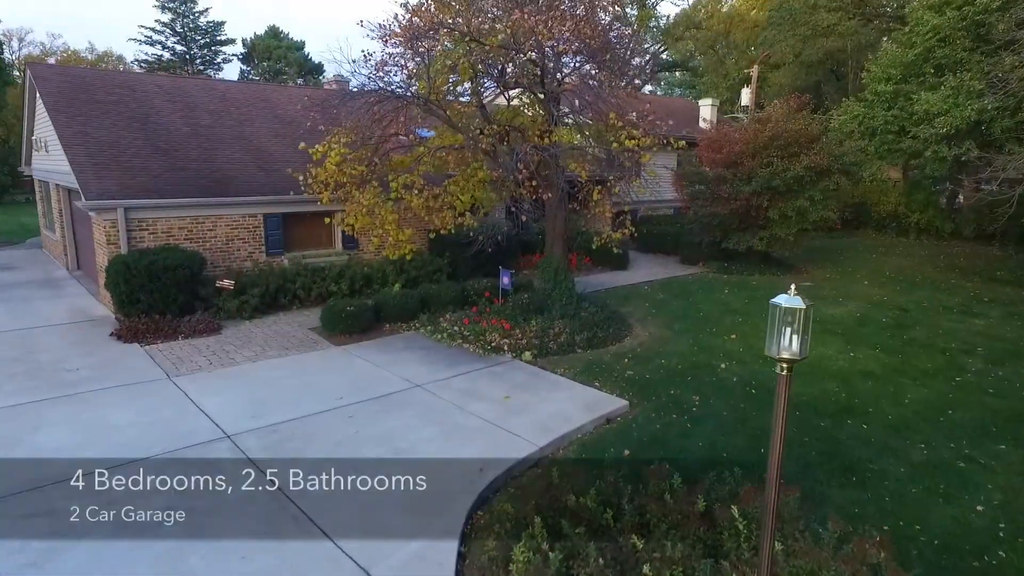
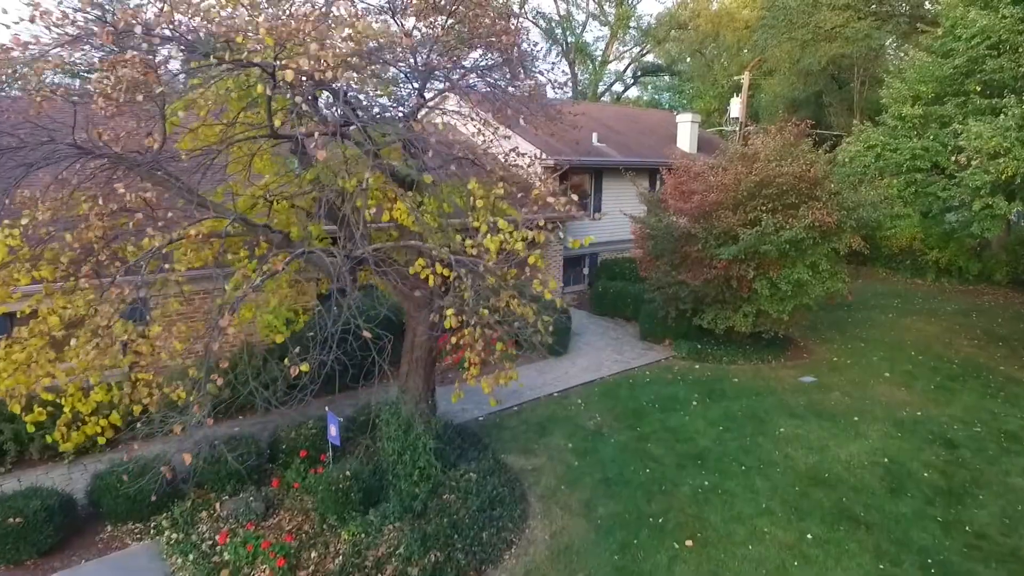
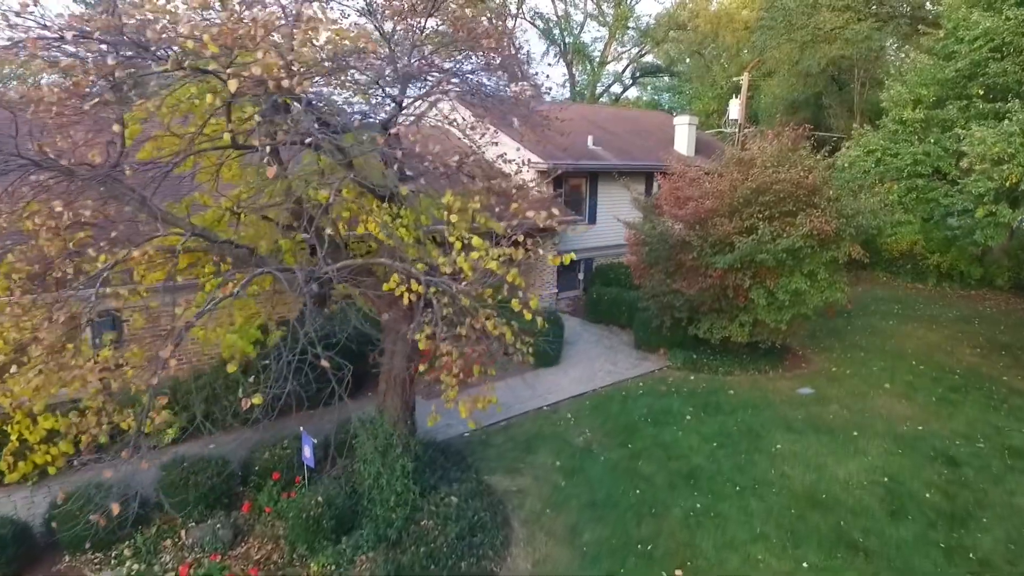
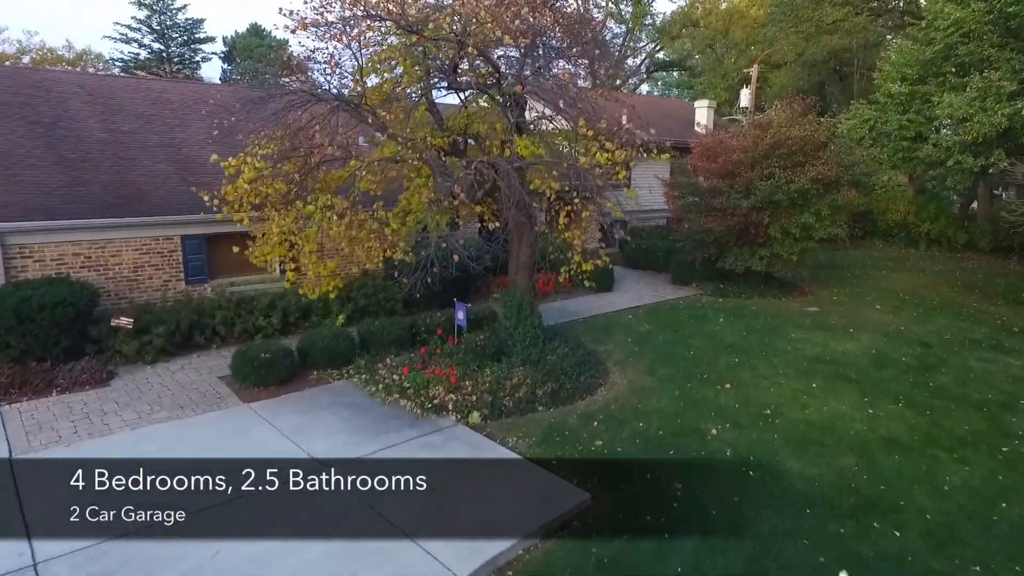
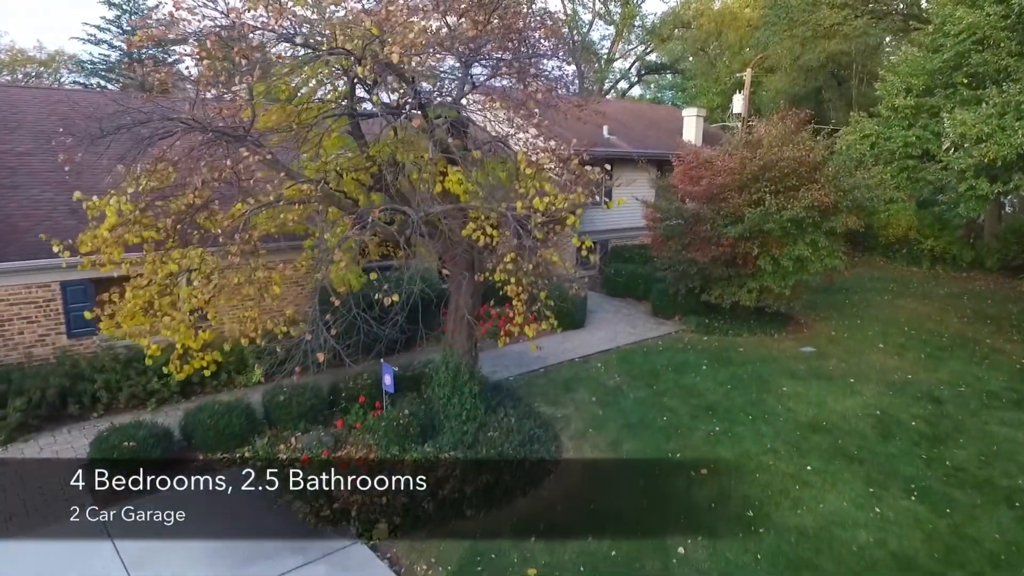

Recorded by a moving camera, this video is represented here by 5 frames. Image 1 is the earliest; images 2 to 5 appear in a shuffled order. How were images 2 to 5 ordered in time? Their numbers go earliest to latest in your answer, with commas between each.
4, 5, 2, 3
